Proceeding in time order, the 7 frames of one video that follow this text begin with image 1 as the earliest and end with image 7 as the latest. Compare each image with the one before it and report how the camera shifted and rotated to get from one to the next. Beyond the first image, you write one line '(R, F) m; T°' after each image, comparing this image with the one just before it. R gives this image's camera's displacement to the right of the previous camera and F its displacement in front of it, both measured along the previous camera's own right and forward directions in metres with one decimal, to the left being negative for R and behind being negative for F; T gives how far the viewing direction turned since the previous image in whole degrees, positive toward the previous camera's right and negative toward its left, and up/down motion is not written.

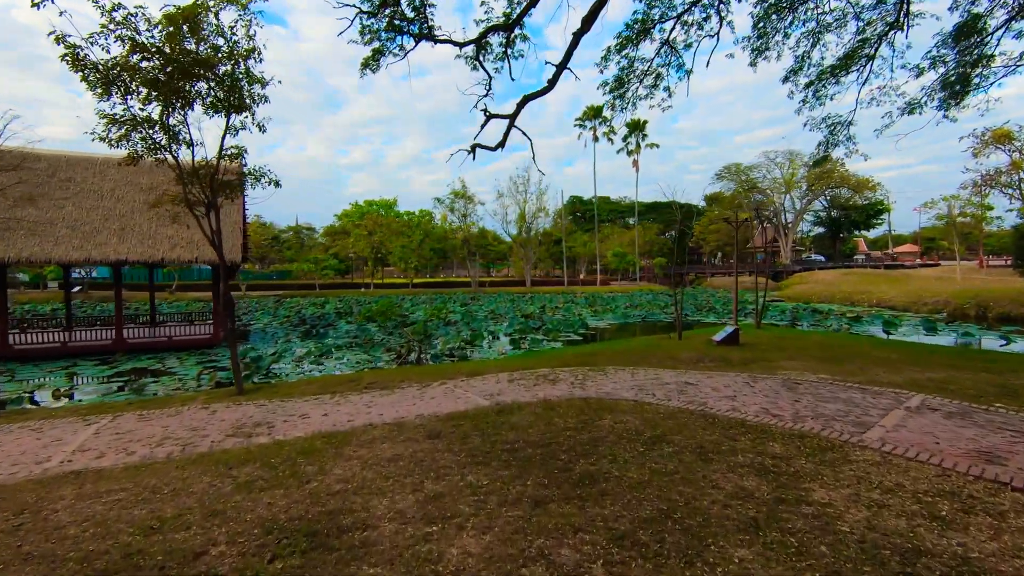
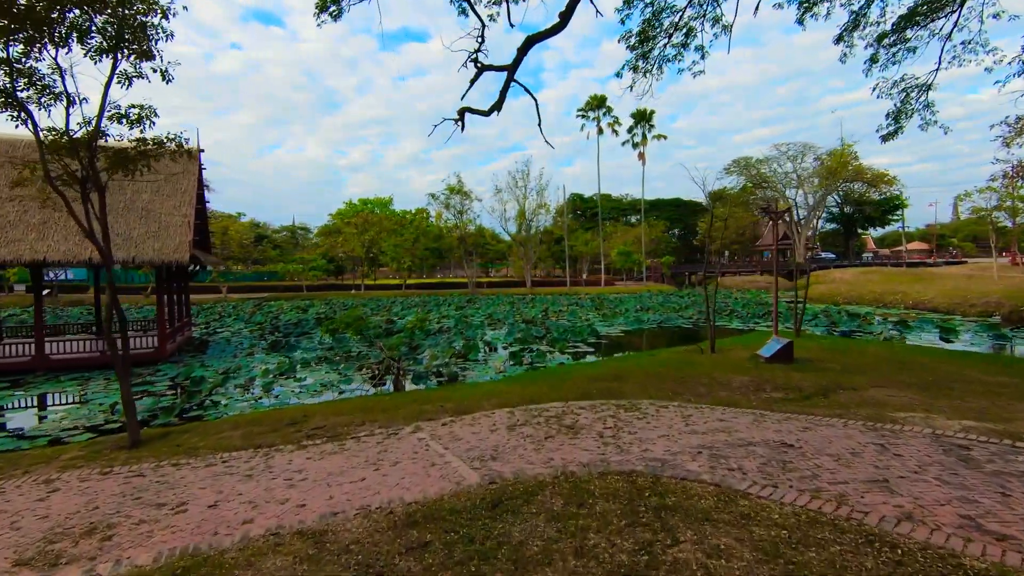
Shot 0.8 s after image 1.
(0.0, +1.5) m; 0°
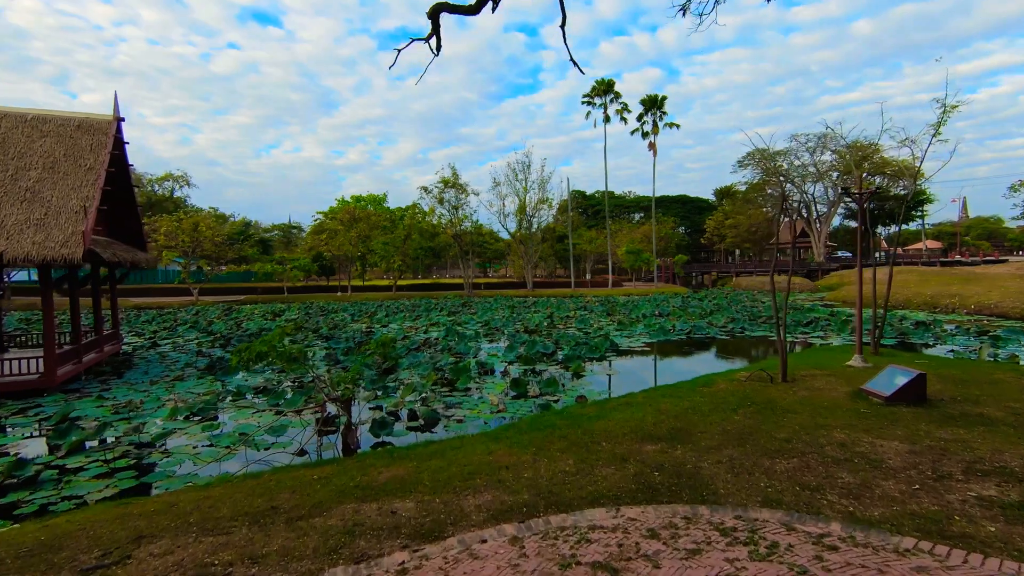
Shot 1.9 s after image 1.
(0.0, +2.0) m; 0°
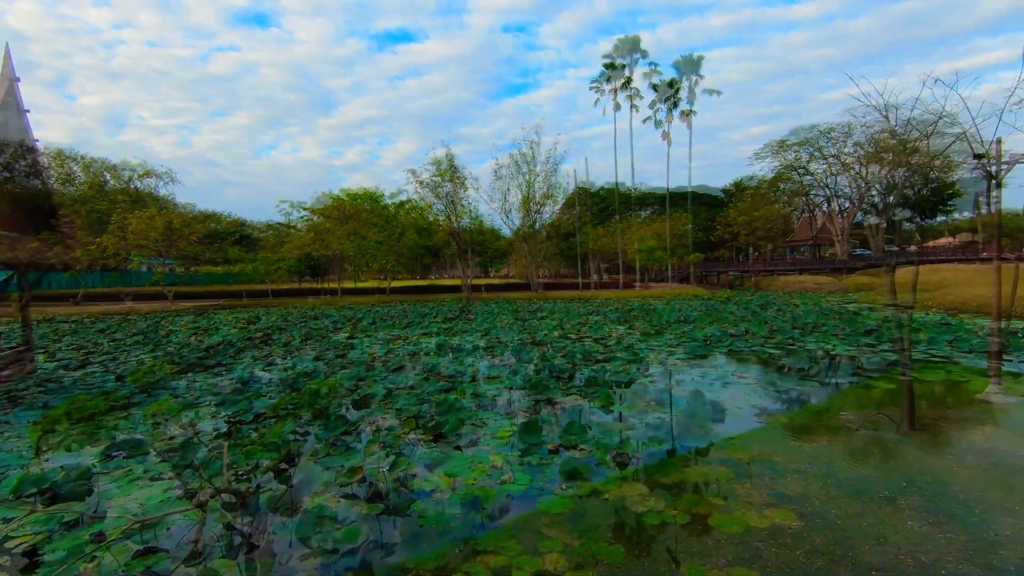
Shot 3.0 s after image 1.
(-0.1, +1.8) m; 0°
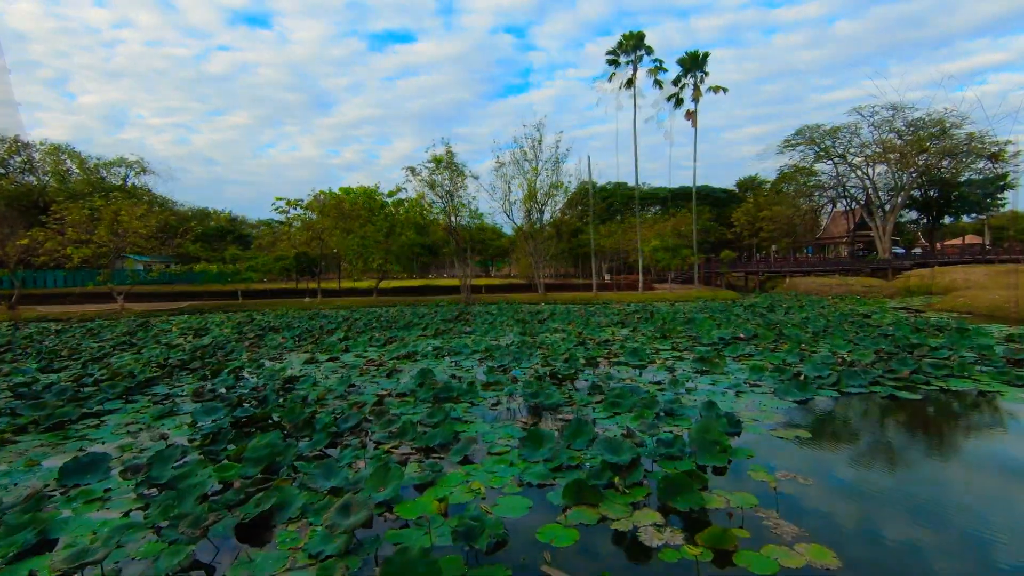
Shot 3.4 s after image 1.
(-0.1, +2.7) m; 0°
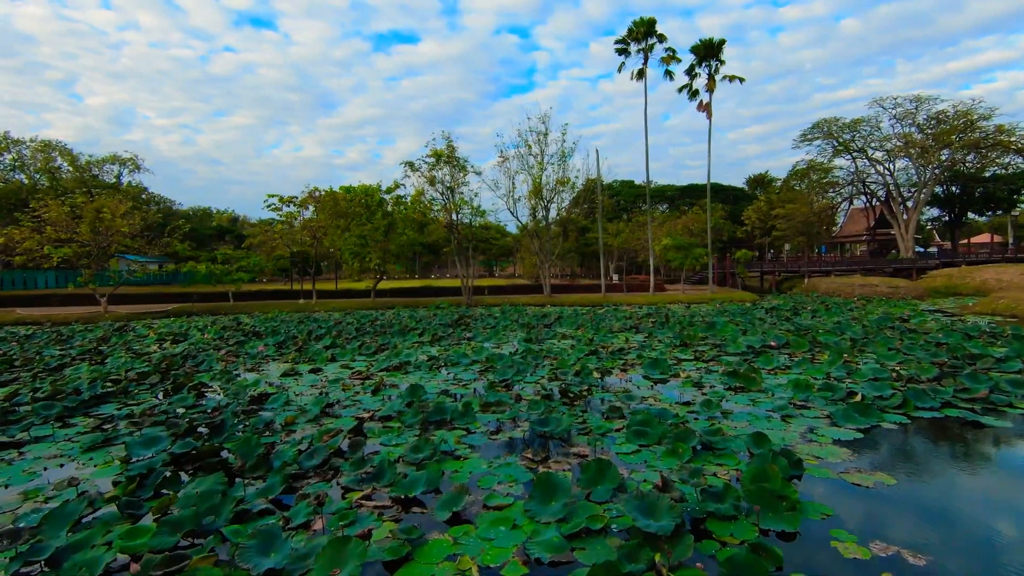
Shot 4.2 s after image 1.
(0.0, +1.0) m; 0°
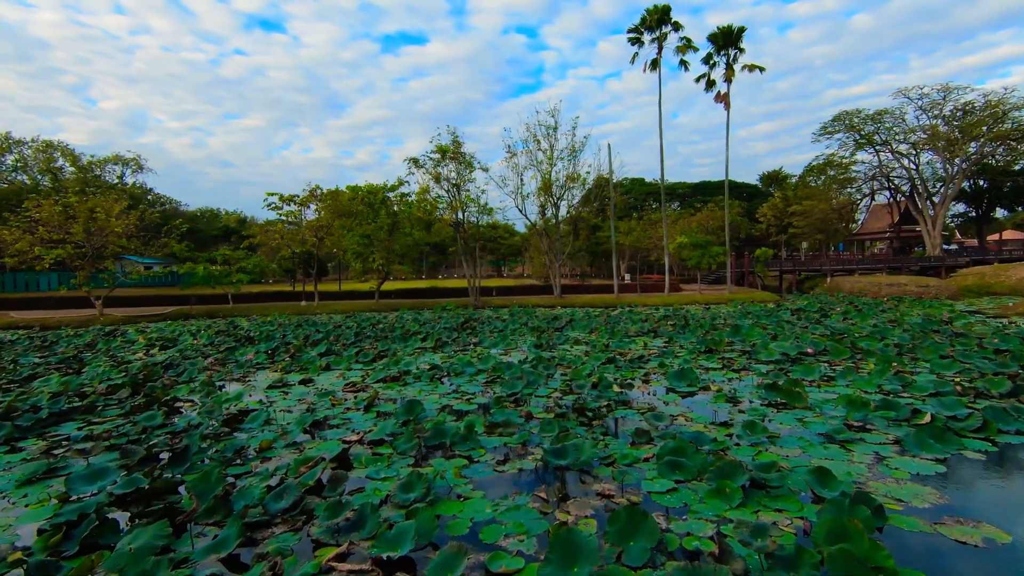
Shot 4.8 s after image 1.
(0.0, +0.7) m; -1°
